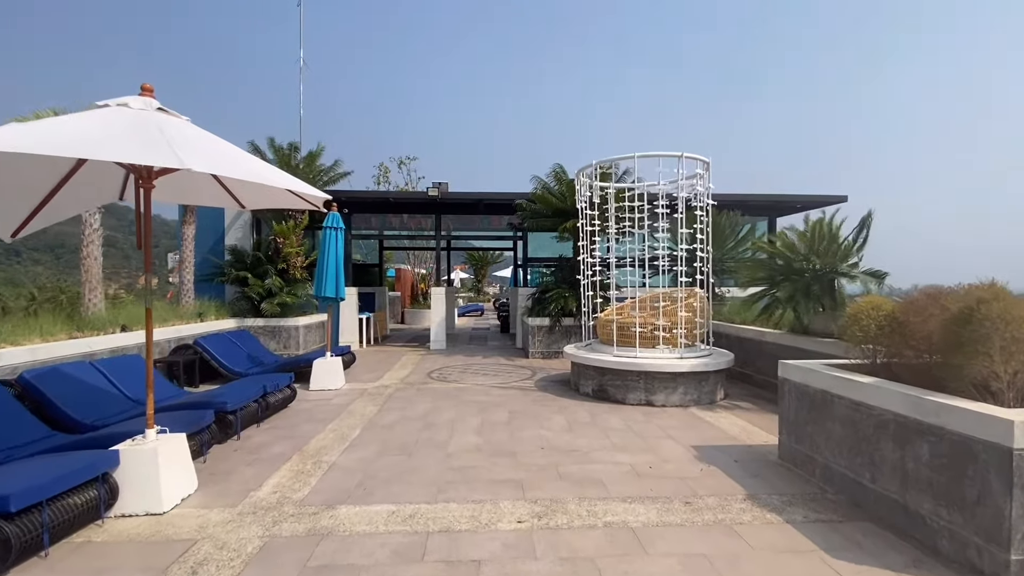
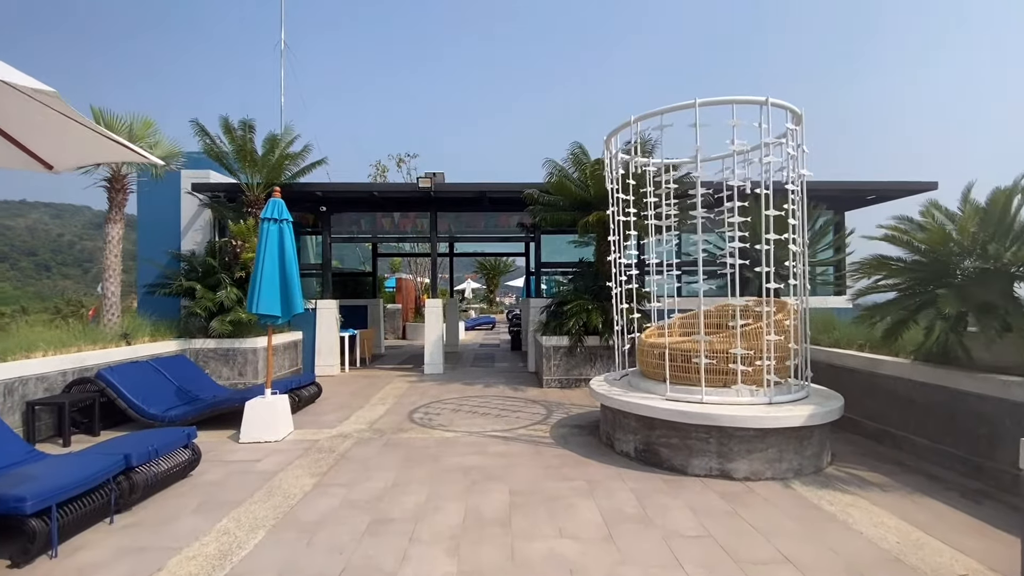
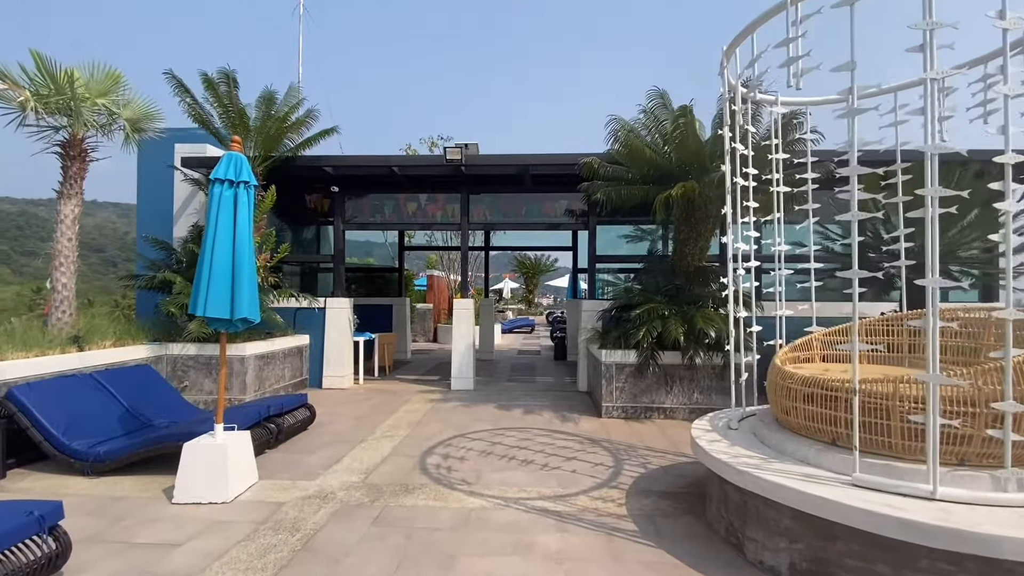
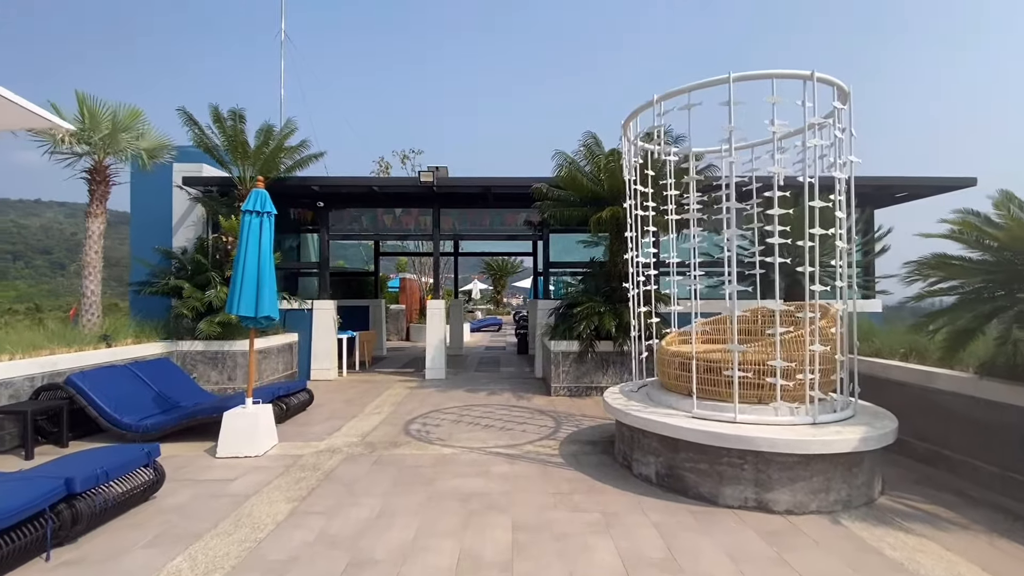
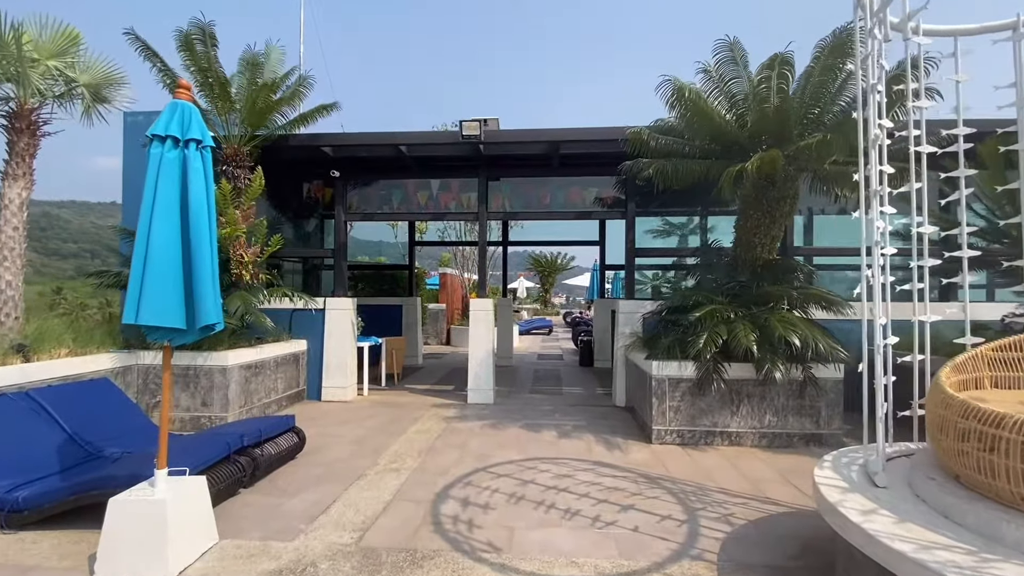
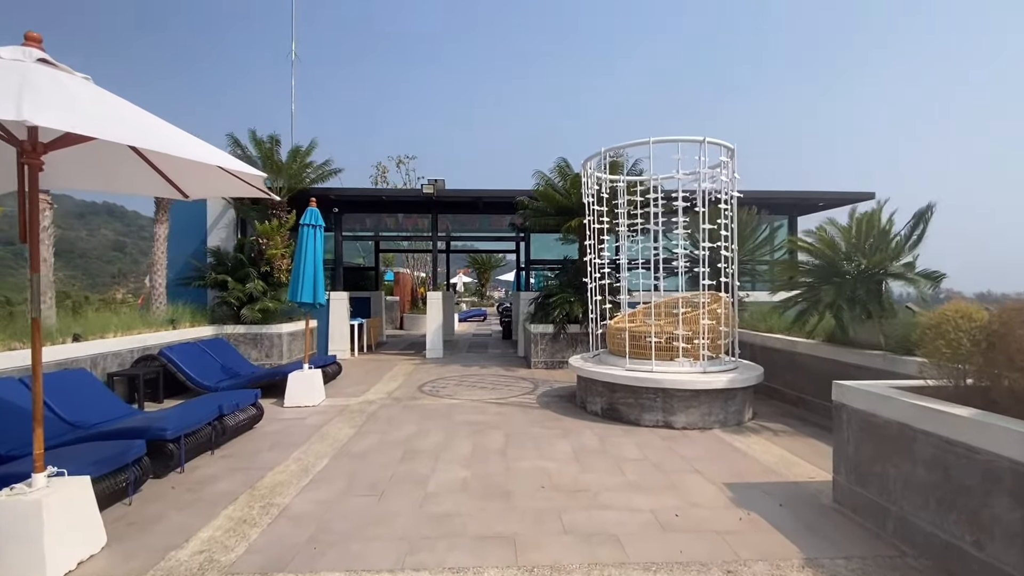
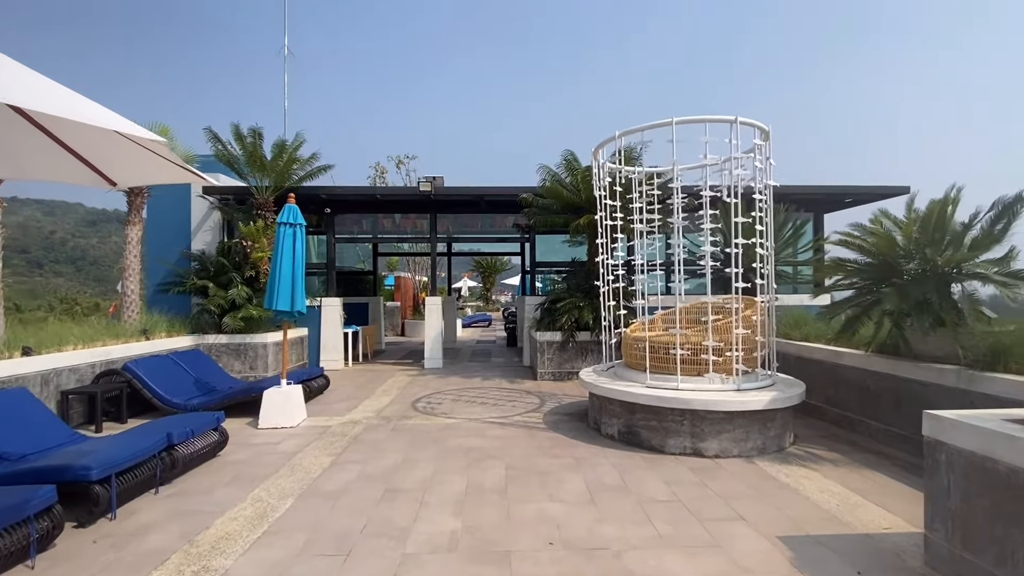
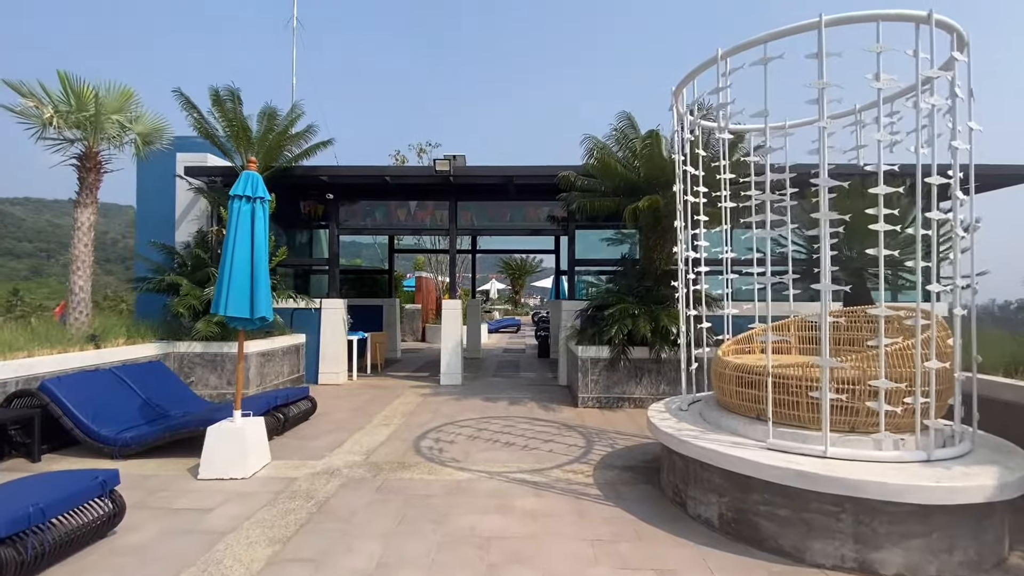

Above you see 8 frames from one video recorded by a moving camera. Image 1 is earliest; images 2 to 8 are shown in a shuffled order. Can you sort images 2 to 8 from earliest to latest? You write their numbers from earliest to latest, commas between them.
6, 7, 2, 4, 8, 3, 5
